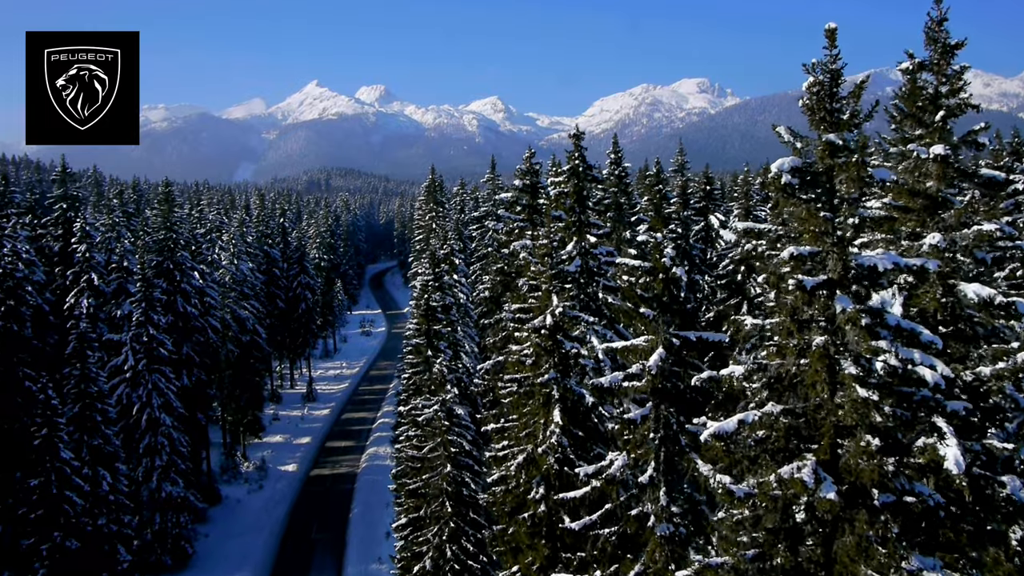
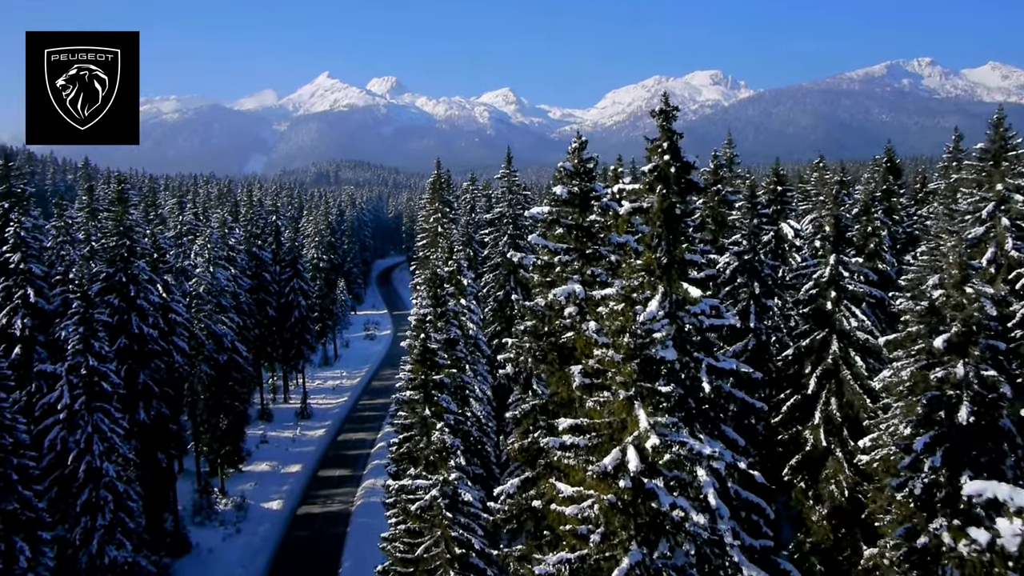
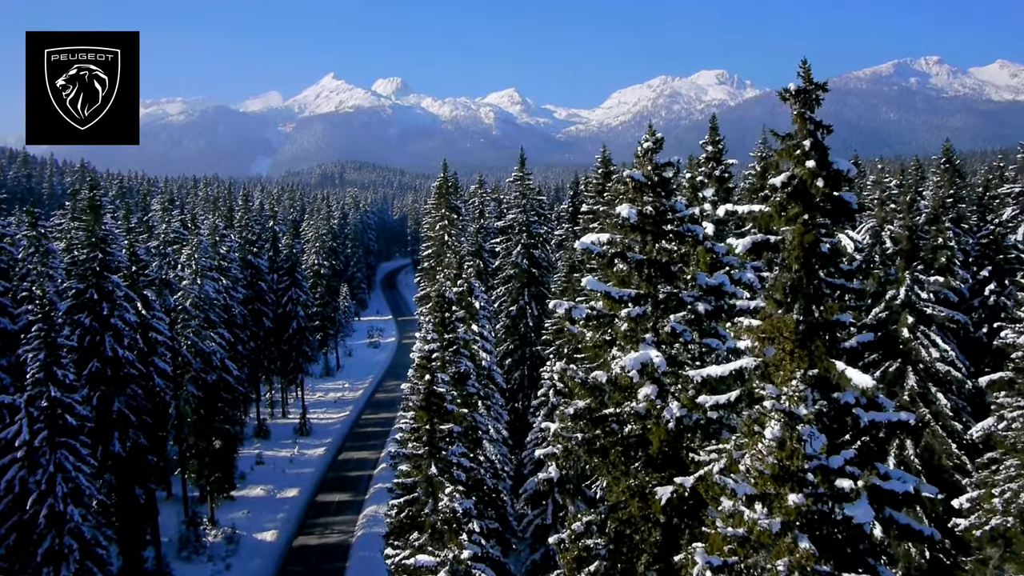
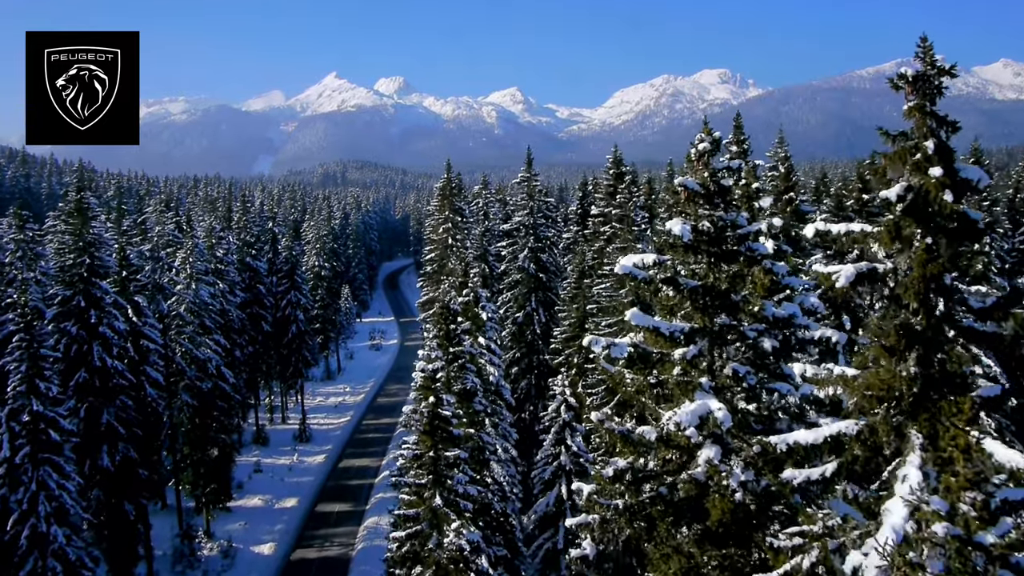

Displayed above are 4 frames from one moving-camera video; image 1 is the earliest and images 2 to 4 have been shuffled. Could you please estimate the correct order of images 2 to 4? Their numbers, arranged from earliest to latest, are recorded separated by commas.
2, 3, 4
